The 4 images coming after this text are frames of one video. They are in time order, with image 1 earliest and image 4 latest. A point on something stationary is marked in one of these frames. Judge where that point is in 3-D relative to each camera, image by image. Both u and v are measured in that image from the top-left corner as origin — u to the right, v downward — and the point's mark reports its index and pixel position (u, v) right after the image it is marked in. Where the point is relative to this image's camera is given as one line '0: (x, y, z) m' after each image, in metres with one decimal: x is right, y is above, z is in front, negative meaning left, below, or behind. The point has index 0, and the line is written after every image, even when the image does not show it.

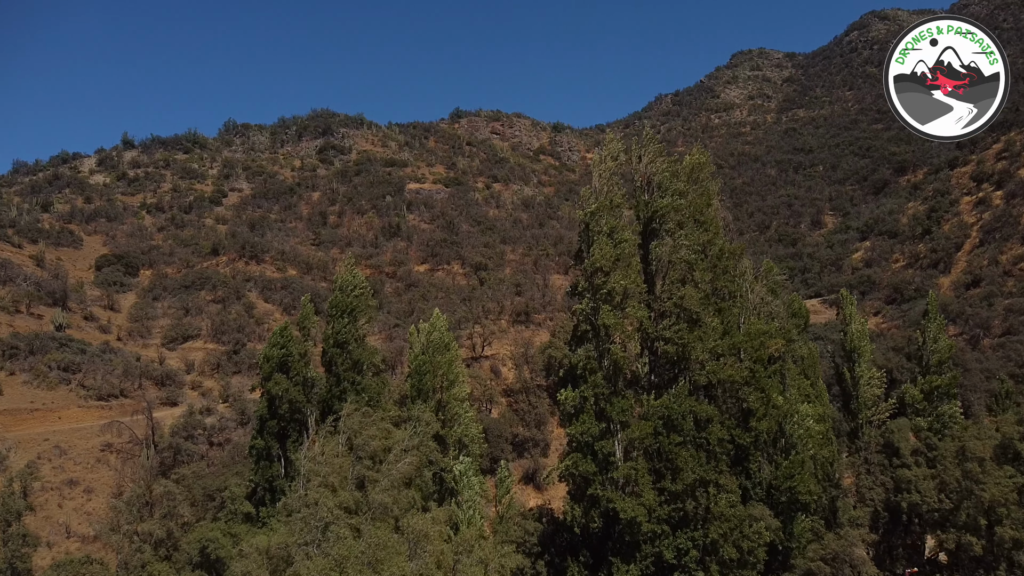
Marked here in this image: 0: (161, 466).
0: (-8.2, -4.2, +19.2) m
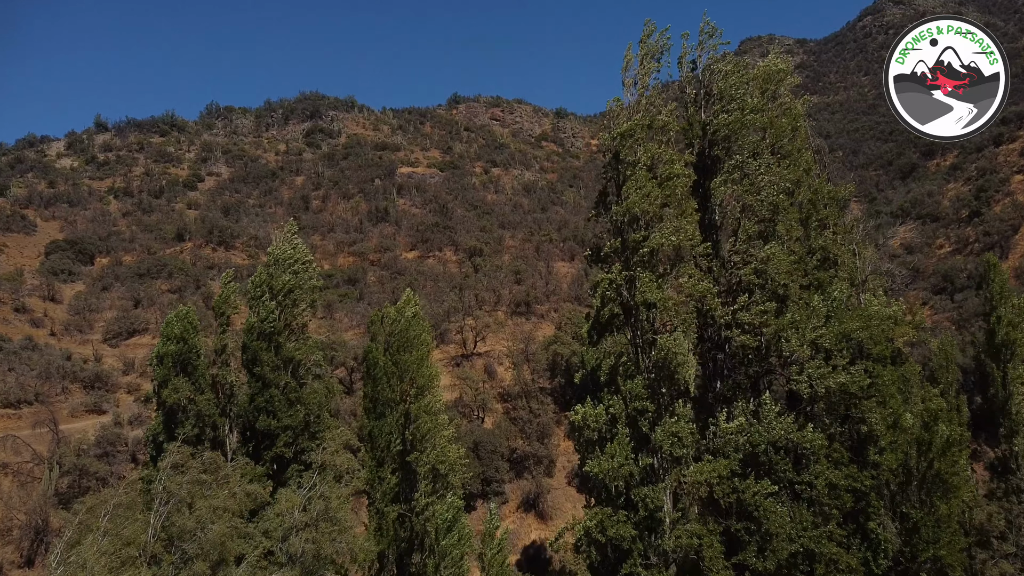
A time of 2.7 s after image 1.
0: (-8.3, -3.8, +15.1) m
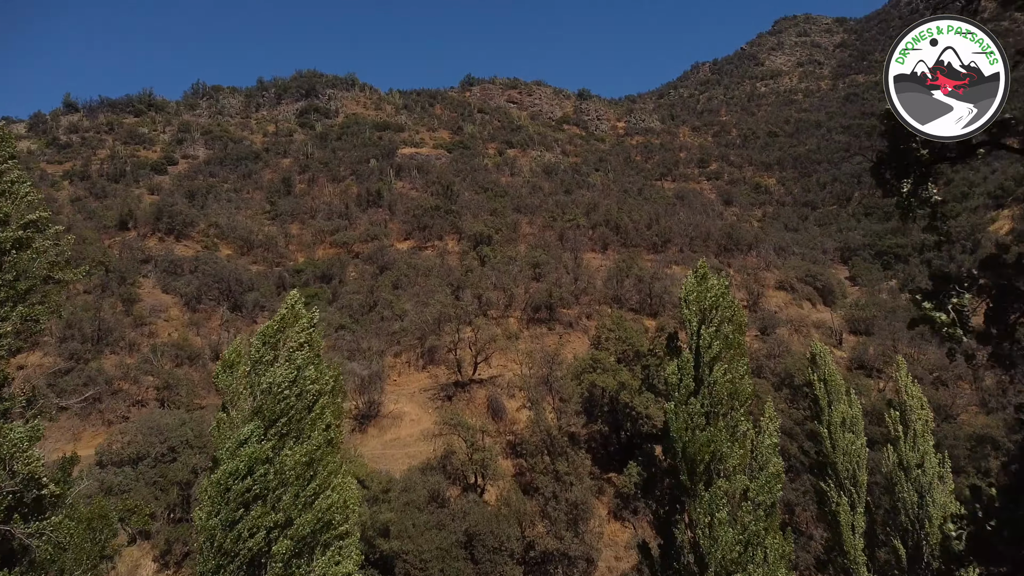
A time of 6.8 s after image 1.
0: (-8.1, -3.8, +8.6) m
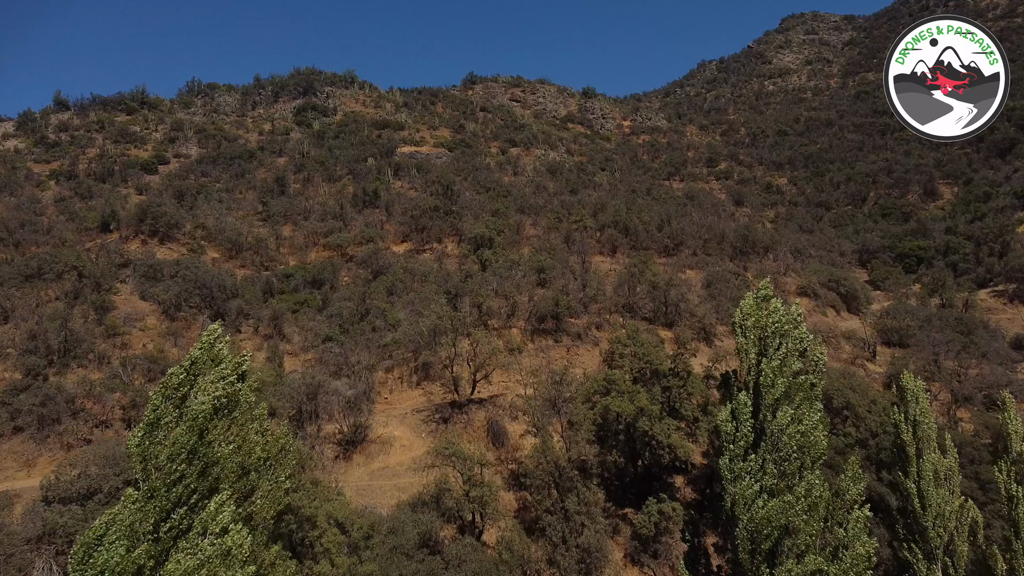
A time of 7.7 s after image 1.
0: (-8.1, -4.0, +7.1) m
